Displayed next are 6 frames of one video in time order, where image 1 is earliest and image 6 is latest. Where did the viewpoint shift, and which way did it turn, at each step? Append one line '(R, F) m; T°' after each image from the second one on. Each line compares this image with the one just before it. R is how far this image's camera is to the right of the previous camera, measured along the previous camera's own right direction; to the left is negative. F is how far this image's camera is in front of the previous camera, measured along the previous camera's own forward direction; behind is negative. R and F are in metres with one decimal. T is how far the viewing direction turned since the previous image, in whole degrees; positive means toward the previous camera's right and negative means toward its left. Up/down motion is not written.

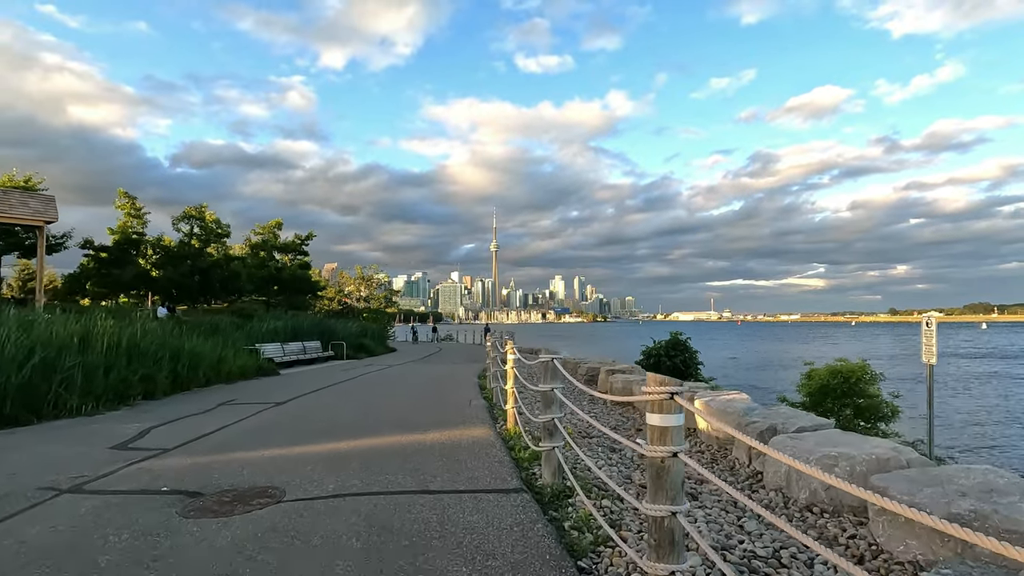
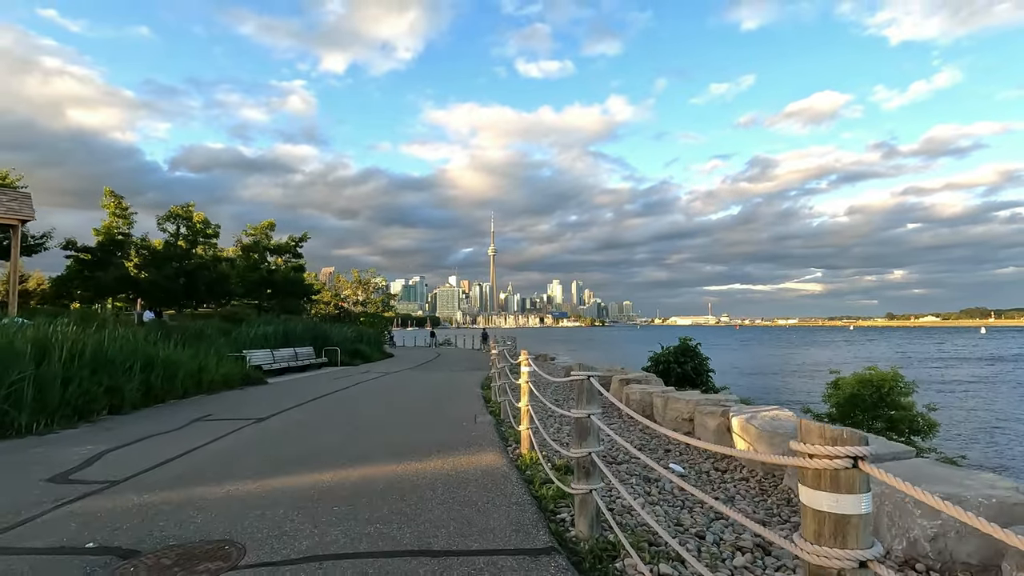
(-0.2, +1.3) m; 0°
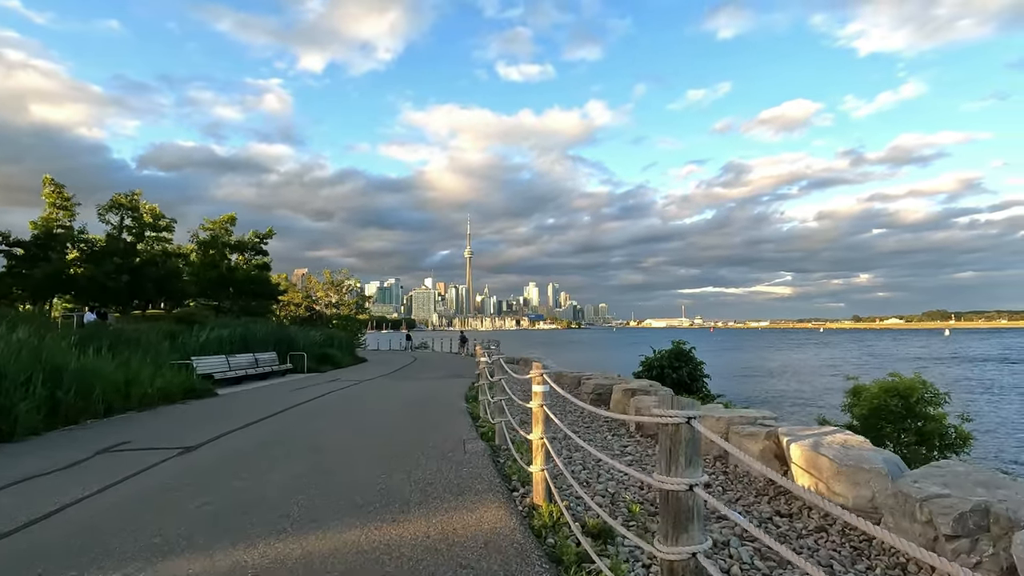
(-0.3, +2.1) m; +2°
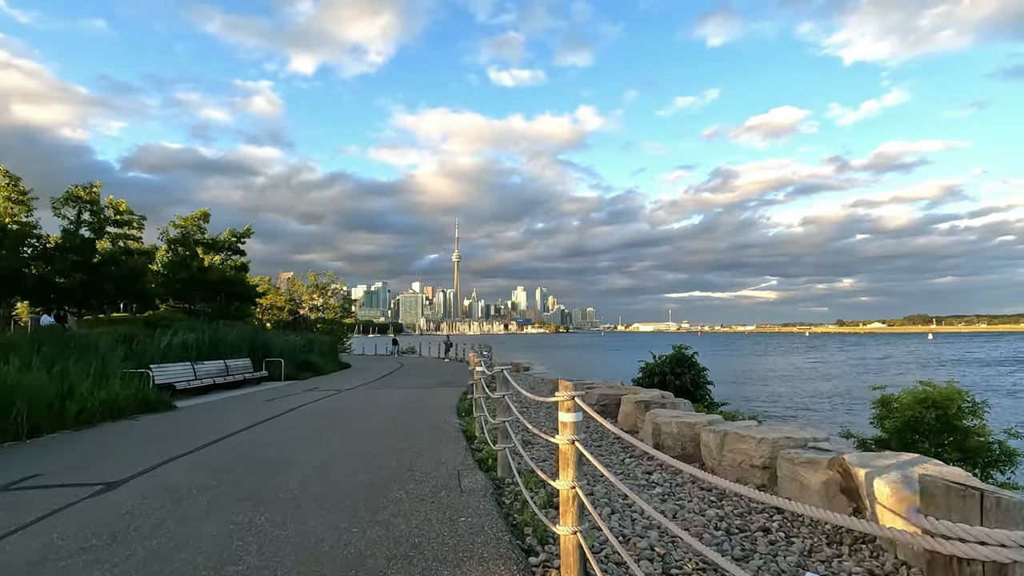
(-0.2, +1.6) m; +1°
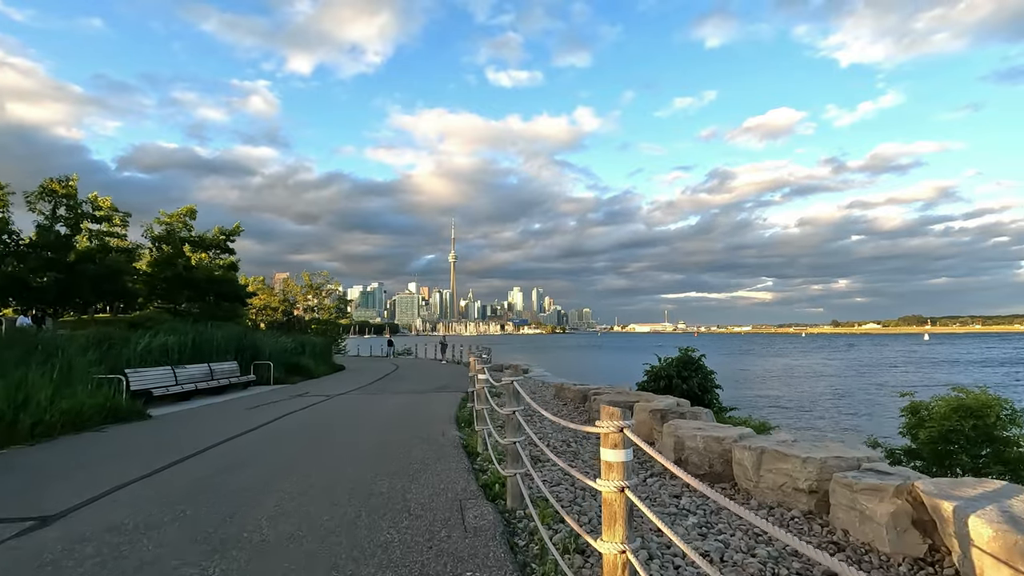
(-0.1, +1.1) m; 0°
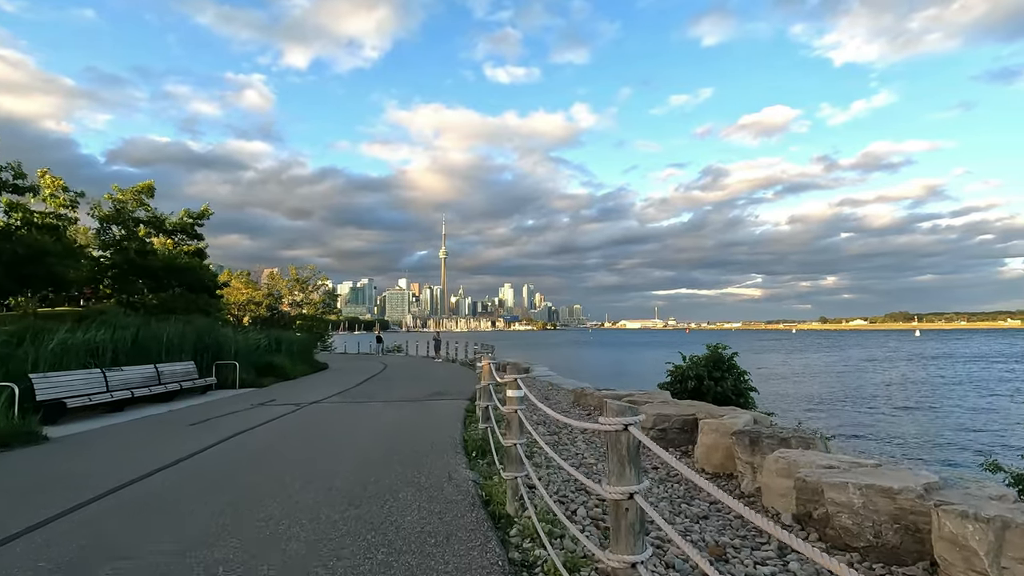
(-0.5, +3.3) m; 0°
